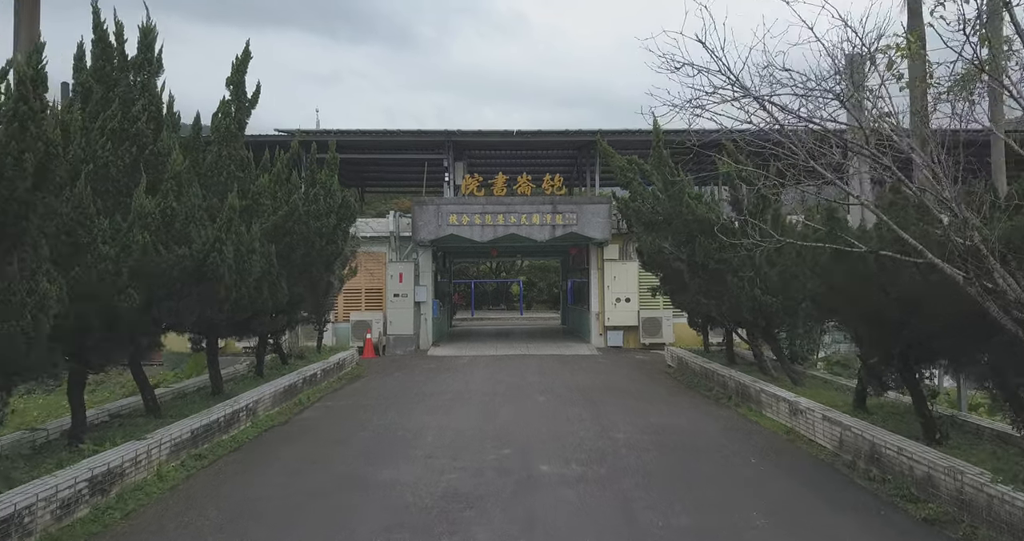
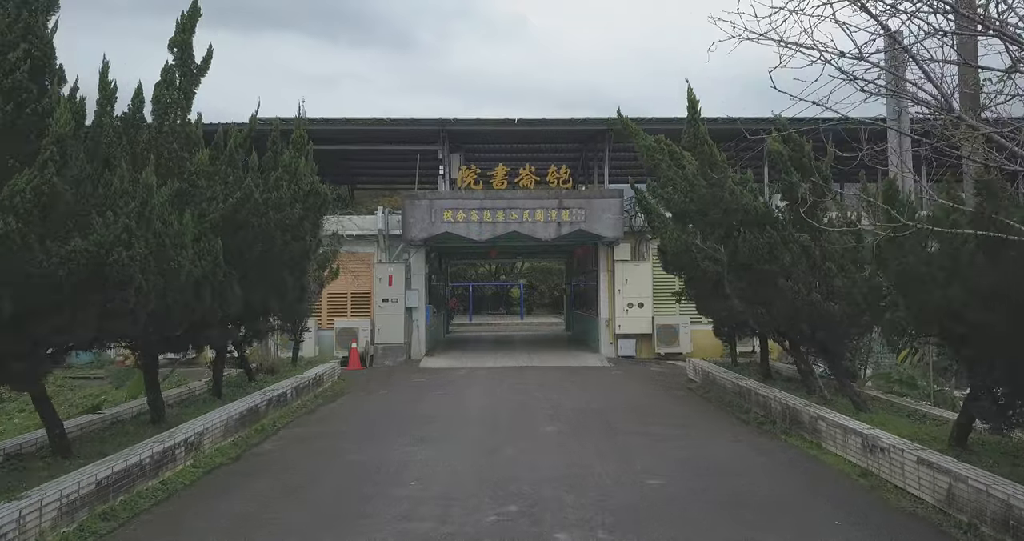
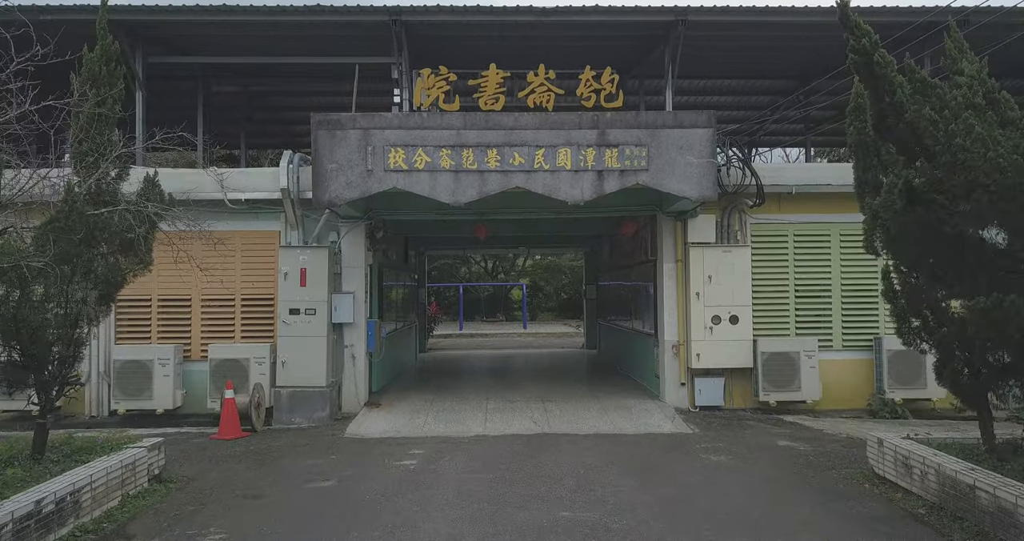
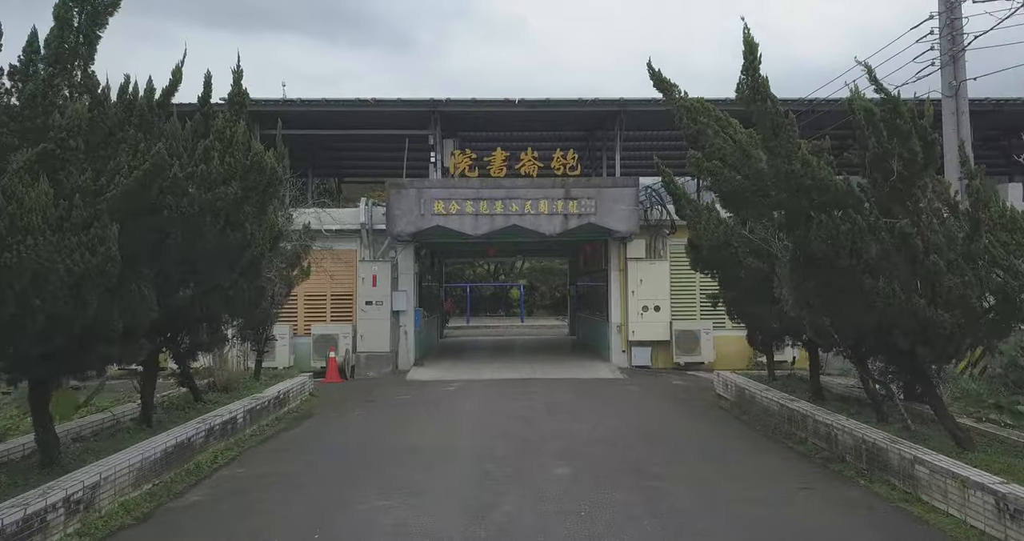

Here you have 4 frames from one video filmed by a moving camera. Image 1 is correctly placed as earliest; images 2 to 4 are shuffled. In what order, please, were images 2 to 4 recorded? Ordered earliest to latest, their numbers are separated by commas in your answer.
2, 4, 3
